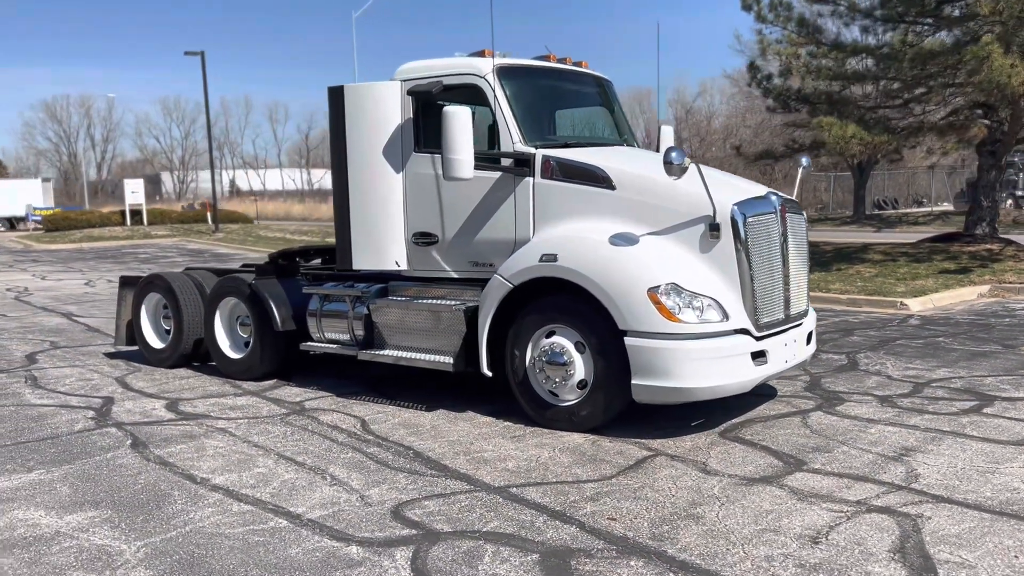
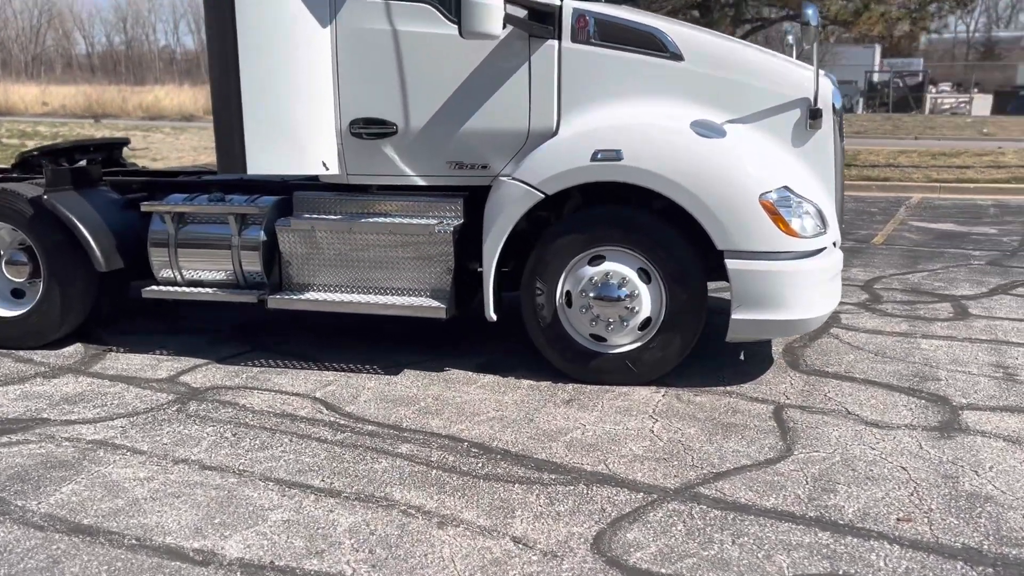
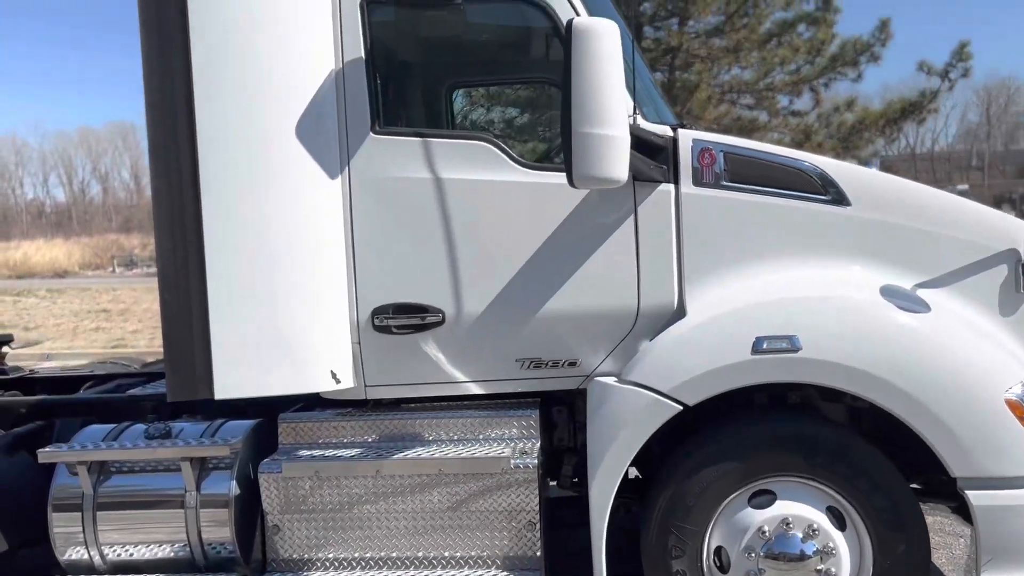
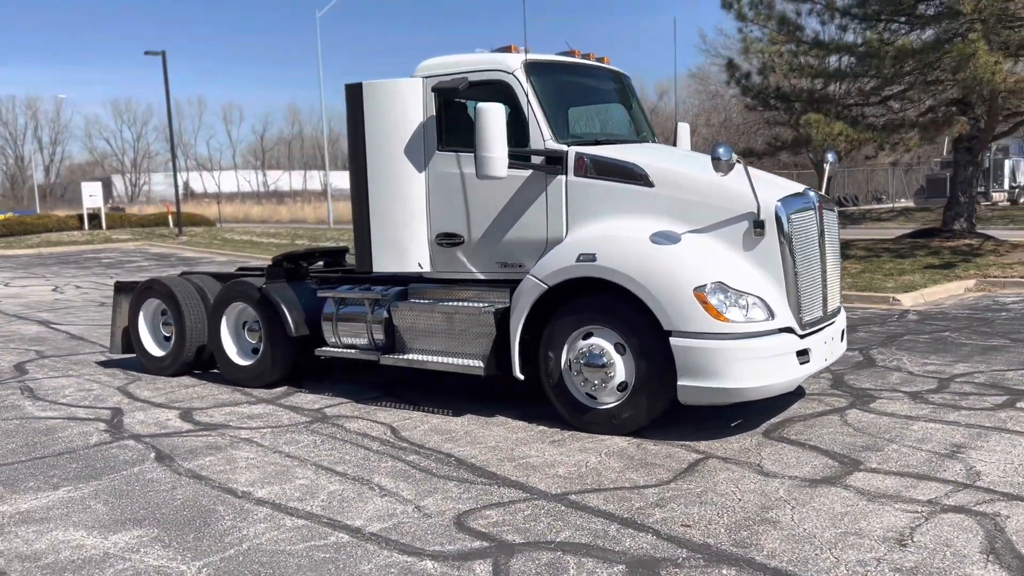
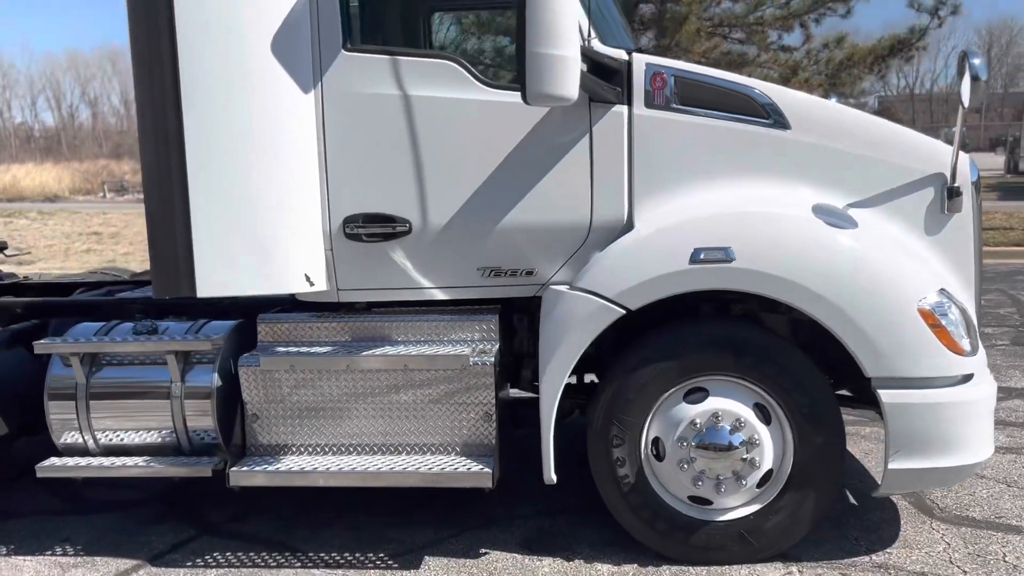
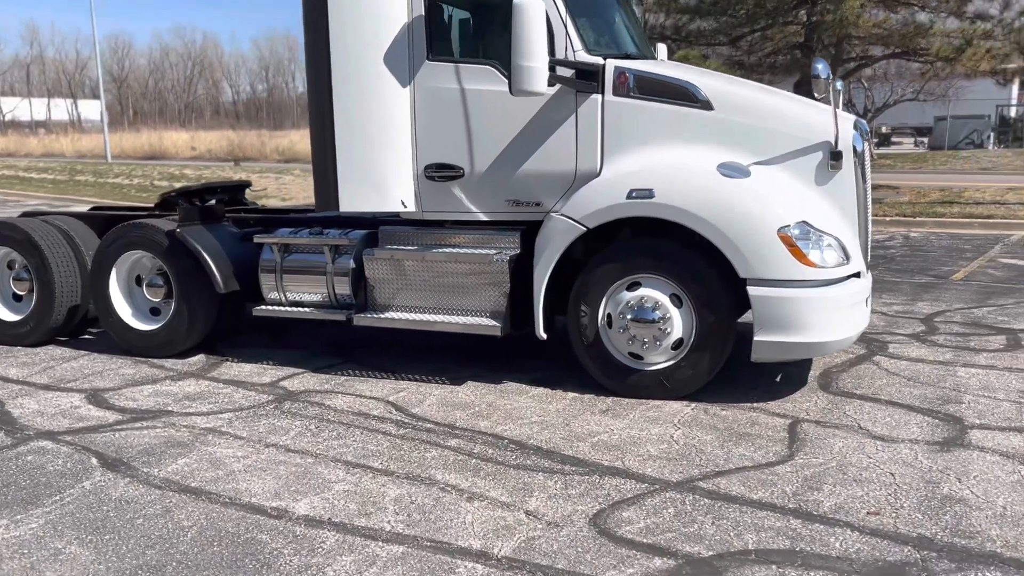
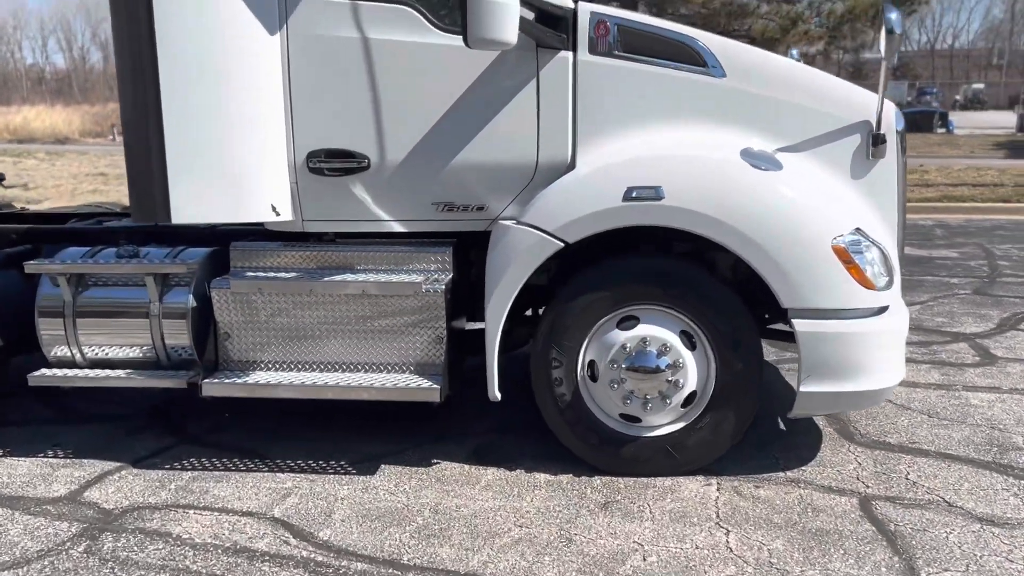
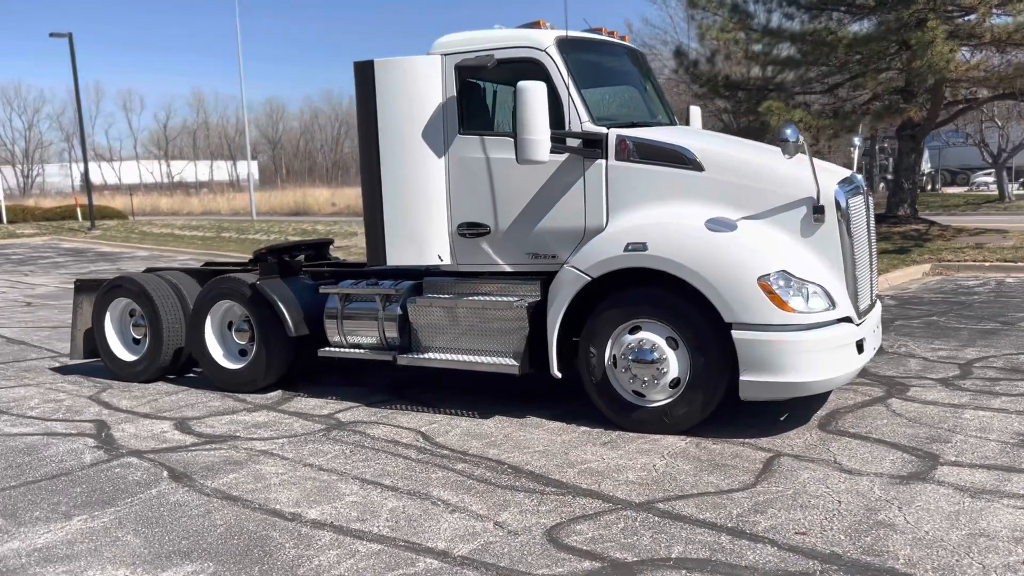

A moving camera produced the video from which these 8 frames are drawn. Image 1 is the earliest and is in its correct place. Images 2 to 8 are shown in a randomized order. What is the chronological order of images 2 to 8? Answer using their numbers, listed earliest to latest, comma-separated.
4, 8, 6, 2, 7, 5, 3
